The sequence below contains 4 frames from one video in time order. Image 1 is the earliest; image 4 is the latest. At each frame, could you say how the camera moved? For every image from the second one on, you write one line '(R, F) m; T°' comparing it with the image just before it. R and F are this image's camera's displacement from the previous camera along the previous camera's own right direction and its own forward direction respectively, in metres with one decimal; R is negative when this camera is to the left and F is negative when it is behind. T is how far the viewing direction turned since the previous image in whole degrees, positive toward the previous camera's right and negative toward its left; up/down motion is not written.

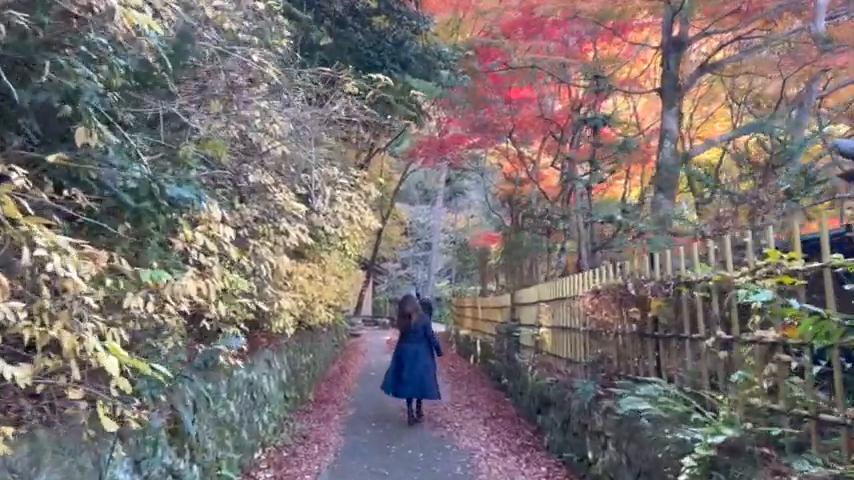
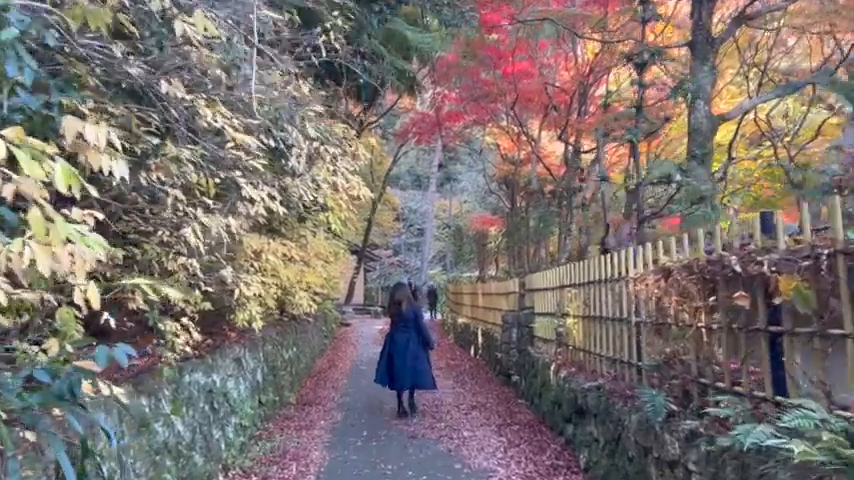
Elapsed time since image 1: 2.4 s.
(-0.1, +1.7) m; +1°
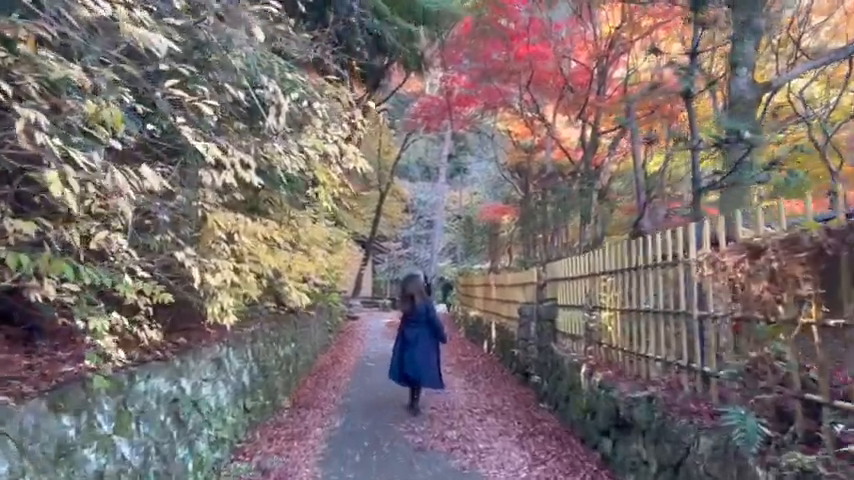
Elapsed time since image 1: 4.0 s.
(0.0, +1.2) m; -1°
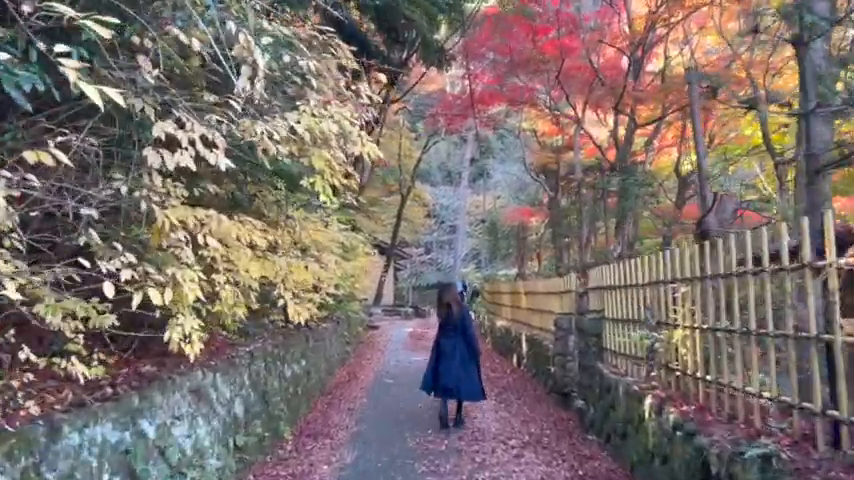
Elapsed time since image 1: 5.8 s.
(0.0, +1.3) m; -2°
